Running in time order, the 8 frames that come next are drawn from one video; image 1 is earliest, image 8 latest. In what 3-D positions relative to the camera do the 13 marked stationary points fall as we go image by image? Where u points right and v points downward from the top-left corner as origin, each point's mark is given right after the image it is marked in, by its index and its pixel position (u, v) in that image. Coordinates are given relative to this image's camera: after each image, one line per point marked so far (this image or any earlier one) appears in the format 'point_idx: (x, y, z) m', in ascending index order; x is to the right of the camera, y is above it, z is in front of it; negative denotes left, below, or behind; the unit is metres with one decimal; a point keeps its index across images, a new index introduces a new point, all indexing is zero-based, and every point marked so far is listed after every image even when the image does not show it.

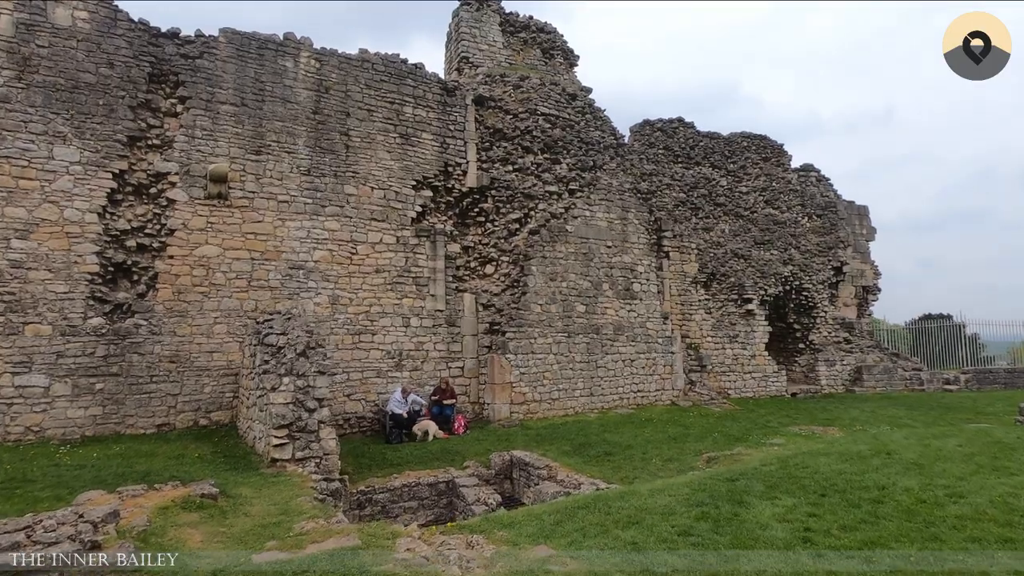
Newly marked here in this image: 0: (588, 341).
0: (+1.9, -1.3, +13.5) m
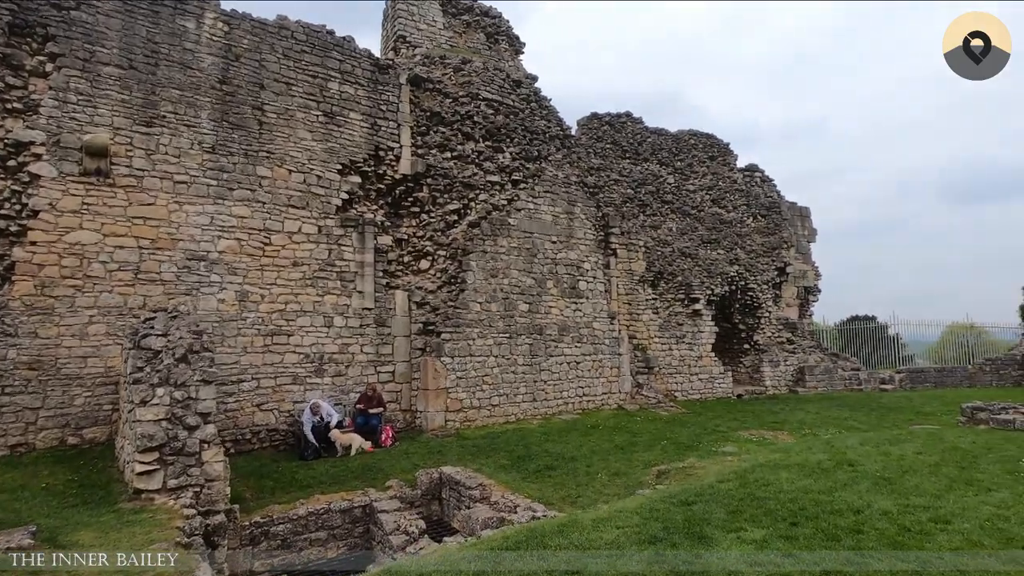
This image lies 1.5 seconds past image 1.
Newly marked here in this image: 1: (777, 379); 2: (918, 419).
0: (+0.4, -1.3, +12.6) m
1: (+9.0, -3.1, +18.2) m
2: (+9.0, -2.9, +11.8) m
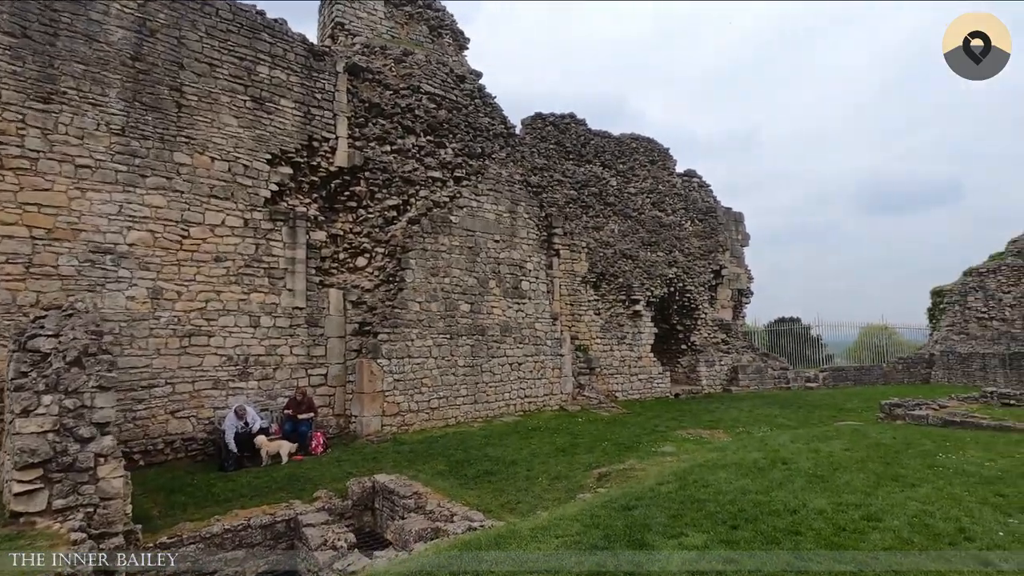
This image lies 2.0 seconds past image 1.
0: (-0.9, -1.3, +12.3) m
1: (+7.0, -3.2, +18.8) m
2: (+7.6, -2.9, +12.4) m
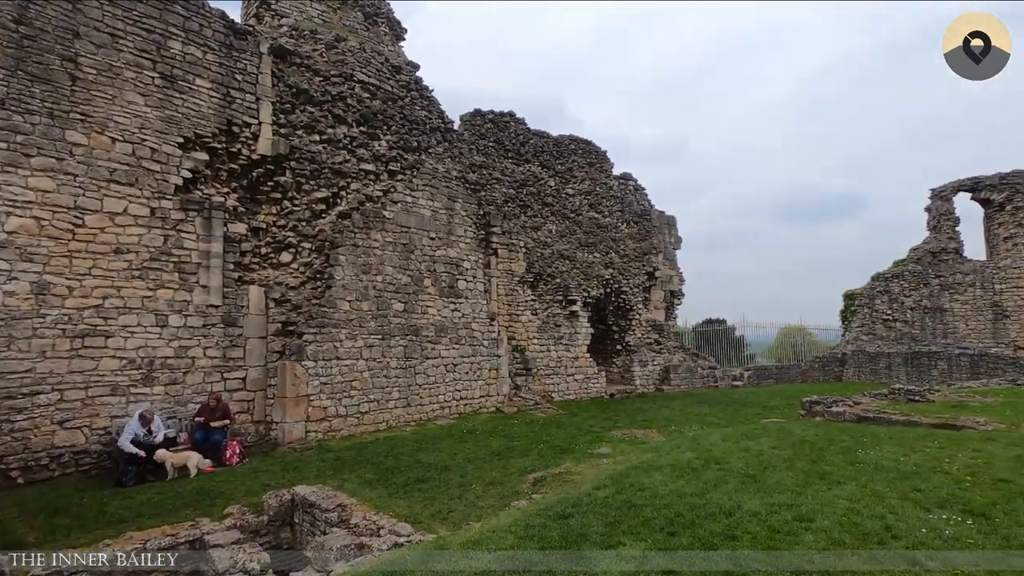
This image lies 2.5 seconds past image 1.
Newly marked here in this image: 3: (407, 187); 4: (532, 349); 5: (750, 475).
0: (-2.3, -1.2, +11.8) m
1: (+4.7, -3.2, +19.1) m
2: (+6.1, -3.0, +12.9) m
3: (-2.4, +2.3, +12.4) m
4: (+0.6, -1.8, +16.0) m
5: (+2.5, -2.0, +5.7) m
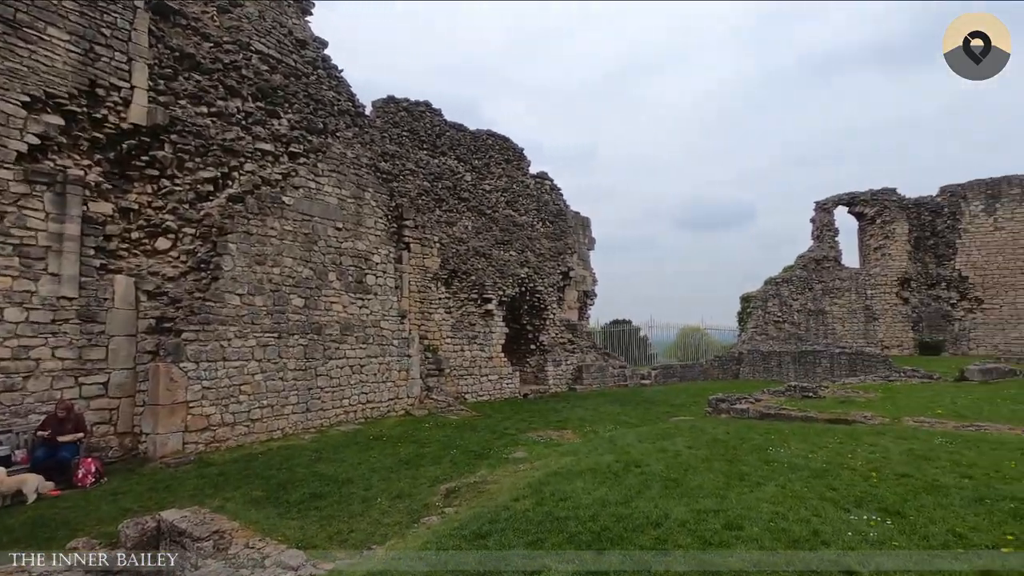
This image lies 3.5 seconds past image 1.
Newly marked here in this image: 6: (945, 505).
0: (-4.1, -1.1, +10.8) m
1: (+1.6, -3.2, +19.1) m
2: (+4.0, -3.0, +13.2) m
3: (-4.2, +2.4, +11.3) m
4: (-1.9, -1.7, +15.3) m
5: (+1.6, -1.9, +5.5) m
6: (+3.6, -1.8, +4.5) m
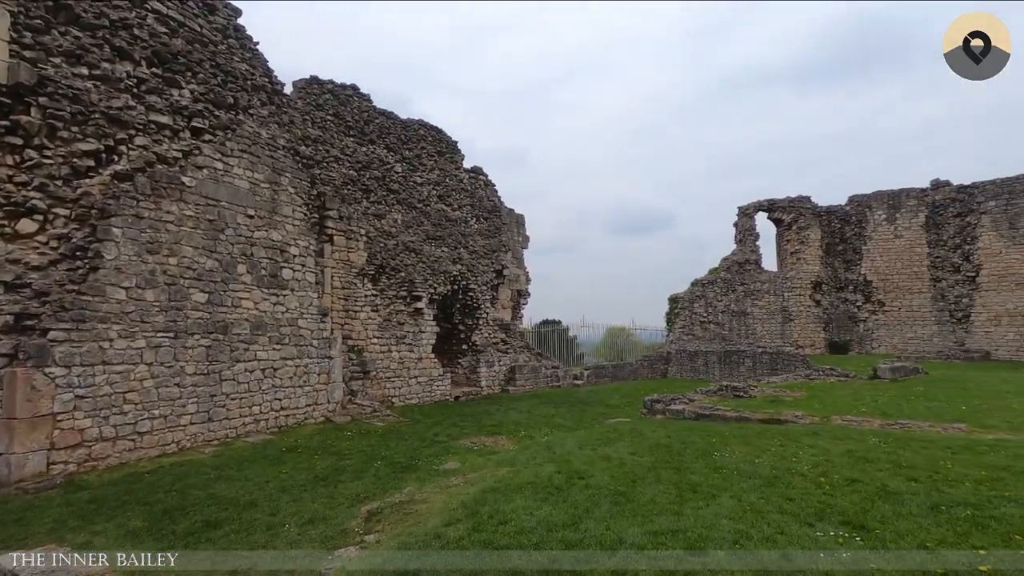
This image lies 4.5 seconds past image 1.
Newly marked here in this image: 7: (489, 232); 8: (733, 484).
0: (-5.4, -1.0, +9.5) m
1: (-0.7, -3.1, +18.5) m
2: (+2.4, -3.0, +13.0) m
3: (-5.5, +2.6, +10.1) m
4: (-3.7, -1.7, +14.3) m
5: (+1.0, -1.9, +5.0) m
6: (+3.1, -1.8, +4.2) m
7: (-0.8, +2.1, +19.6) m
8: (+2.1, -1.9, +5.1) m
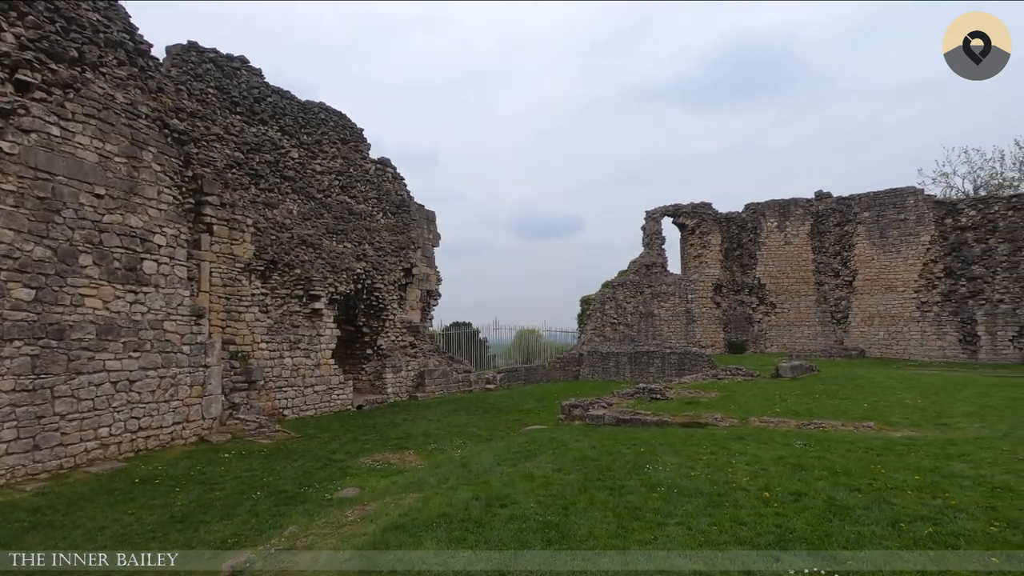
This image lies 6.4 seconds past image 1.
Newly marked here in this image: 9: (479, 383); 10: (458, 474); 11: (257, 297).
0: (-6.7, -0.9, +7.6) m
1: (-3.7, -3.1, +17.3) m
2: (+0.3, -3.0, +12.3) m
3: (-6.9, +2.6, +8.1) m
4: (-5.9, -1.6, +12.6) m
5: (+0.3, -1.9, +4.2) m
6: (+2.5, -1.8, +3.8) m
7: (-3.9, +2.1, +18.3) m
8: (+1.4, -1.8, +4.5) m
9: (-1.2, -3.5, +19.9) m
10: (-0.6, -2.2, +6.5) m
11: (-6.0, -0.2, +12.7) m
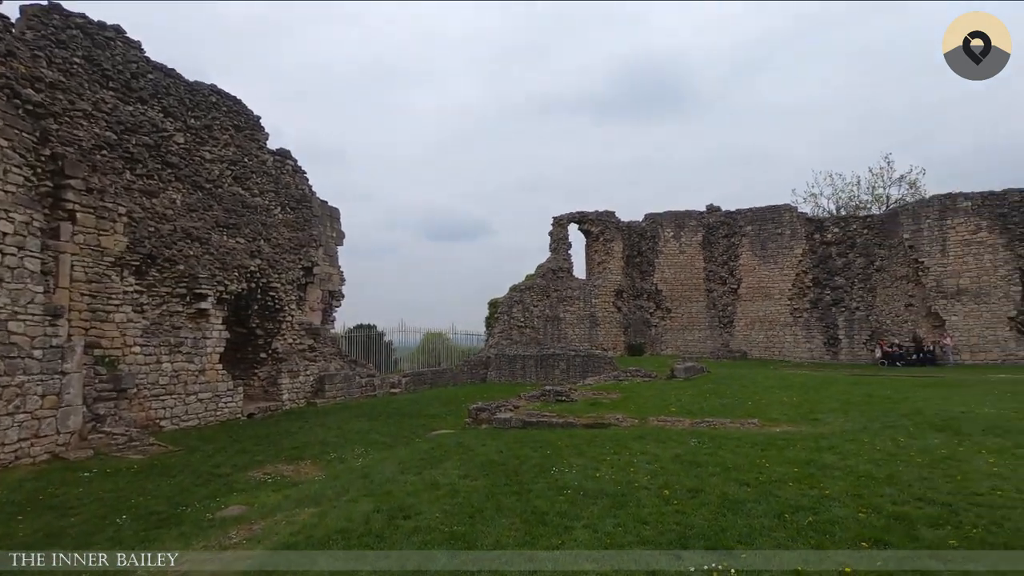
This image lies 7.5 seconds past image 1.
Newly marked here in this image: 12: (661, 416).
0: (-7.9, -0.8, +6.2) m
1: (-6.6, -3.1, +16.2) m
2: (-1.8, -3.0, +12.0) m
3: (-8.1, +2.7, +6.7) m
4: (-8.0, -1.5, +11.3) m
5: (-0.4, -1.9, +4.1) m
6: (+1.8, -1.8, +4.0) m
7: (-6.9, +2.1, +17.2) m
8: (+0.6, -1.8, +4.5) m
9: (-4.6, -3.6, +19.3) m
10: (-1.8, -2.2, +6.2) m
11: (-8.0, -0.1, +11.4) m
12: (+2.7, -2.3, +9.7) m
